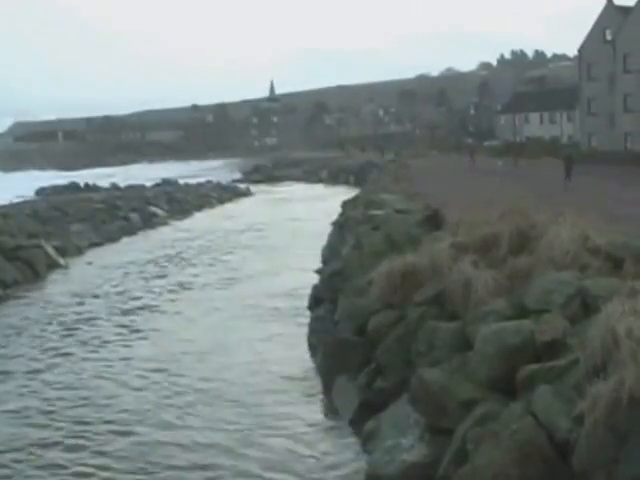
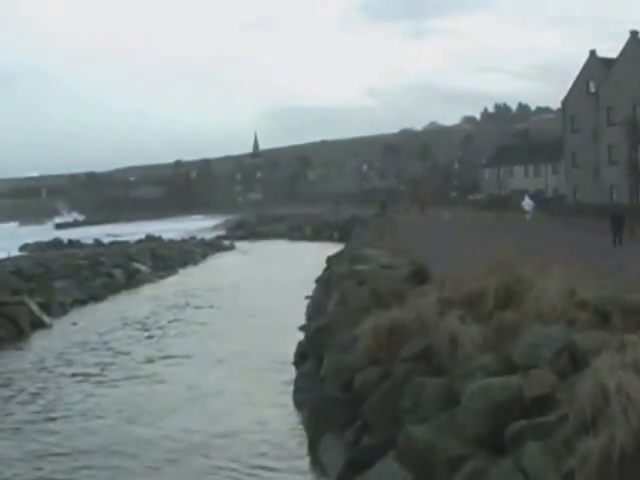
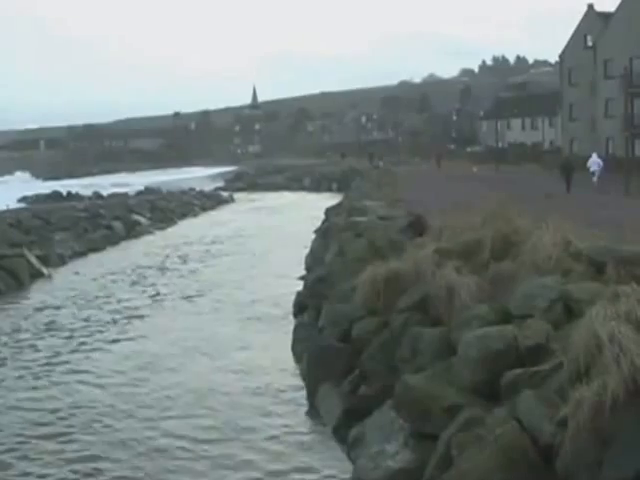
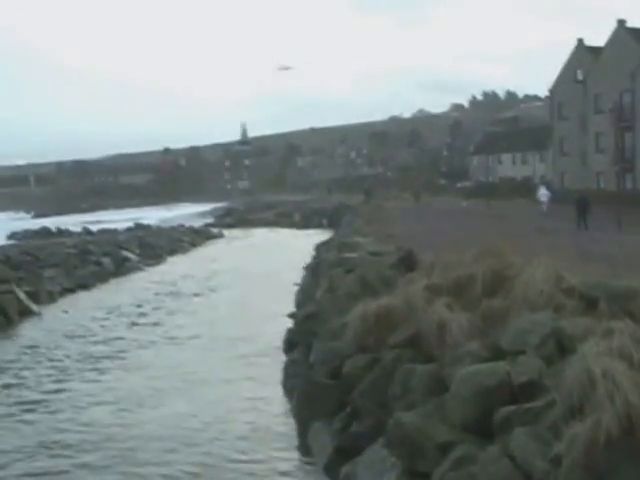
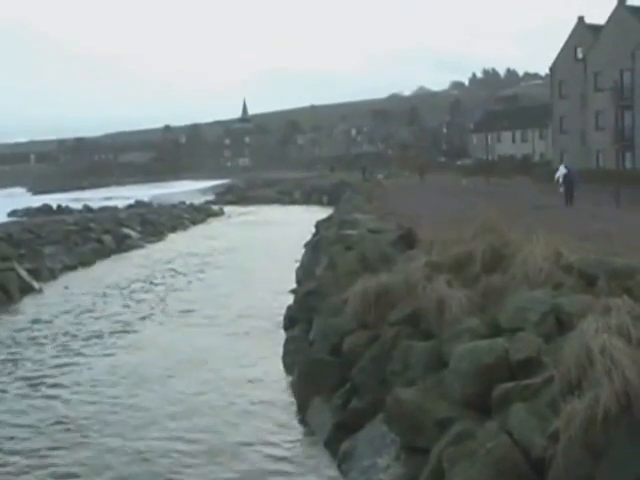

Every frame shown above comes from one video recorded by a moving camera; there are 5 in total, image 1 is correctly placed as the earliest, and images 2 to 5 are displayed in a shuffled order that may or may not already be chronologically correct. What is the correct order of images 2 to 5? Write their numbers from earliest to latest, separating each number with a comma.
3, 5, 4, 2
